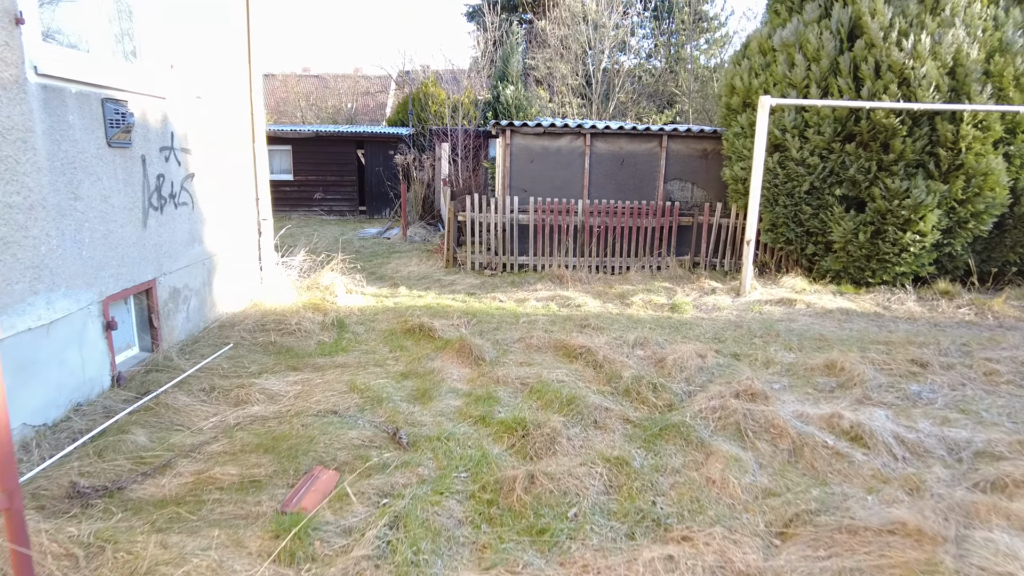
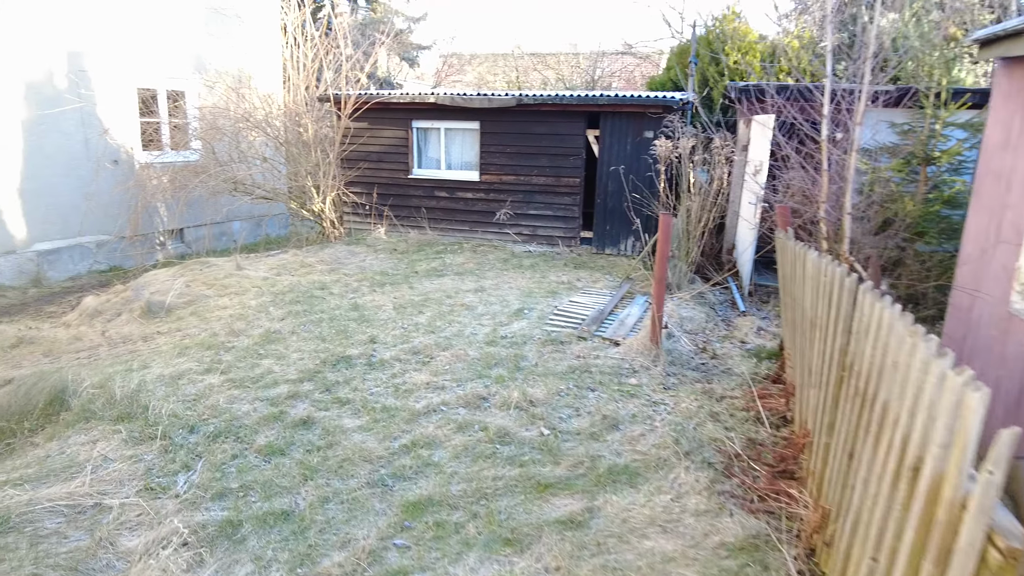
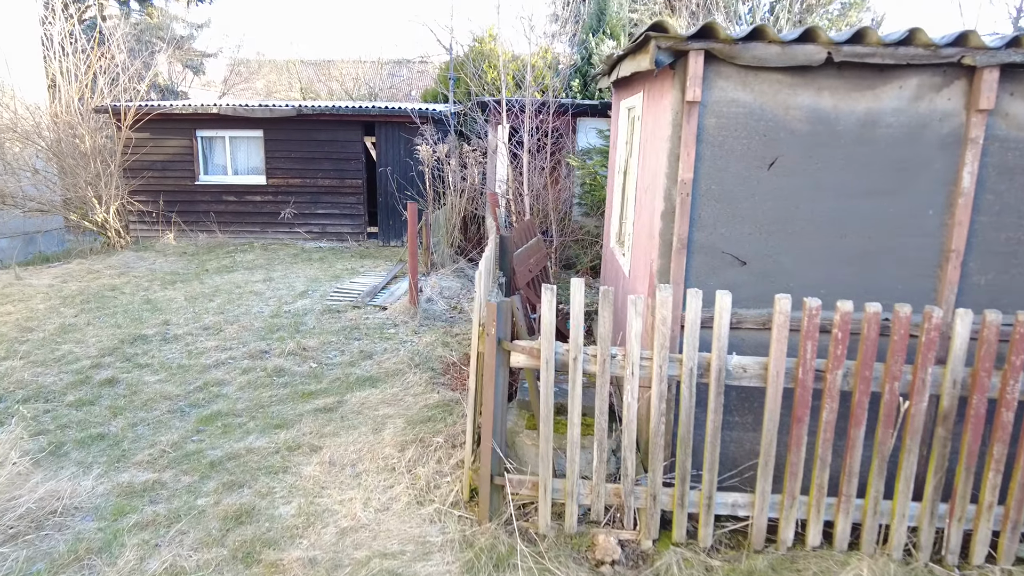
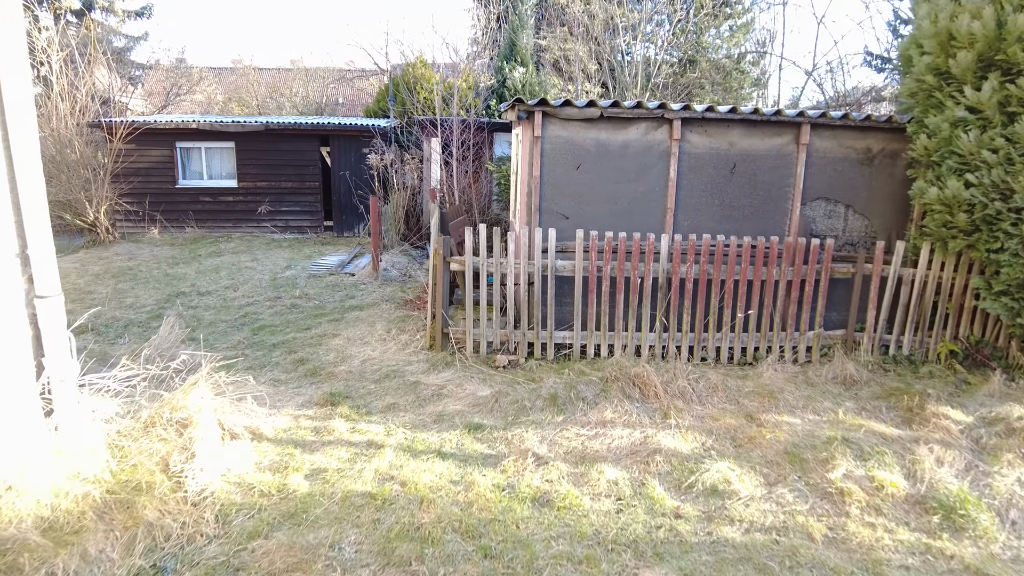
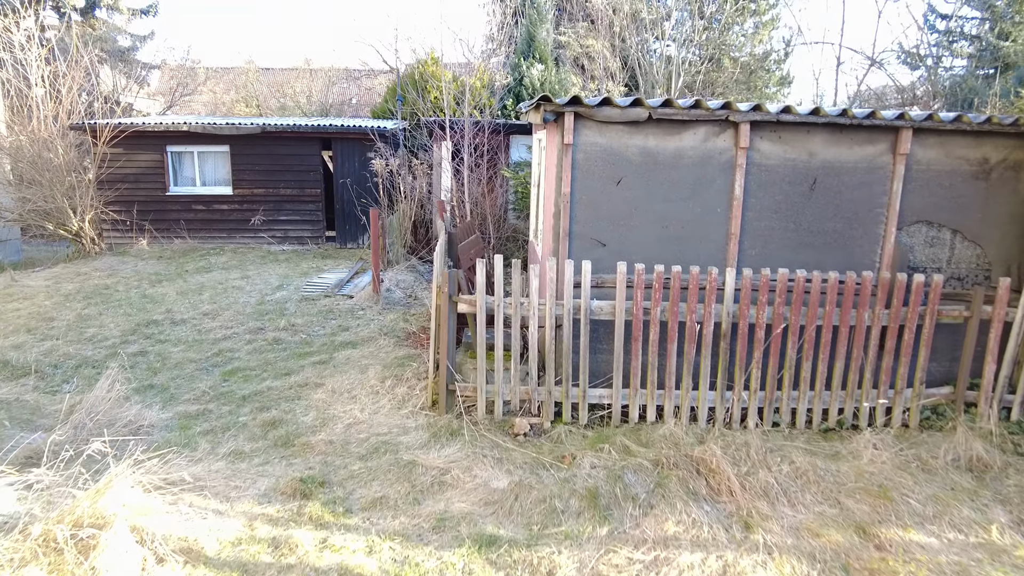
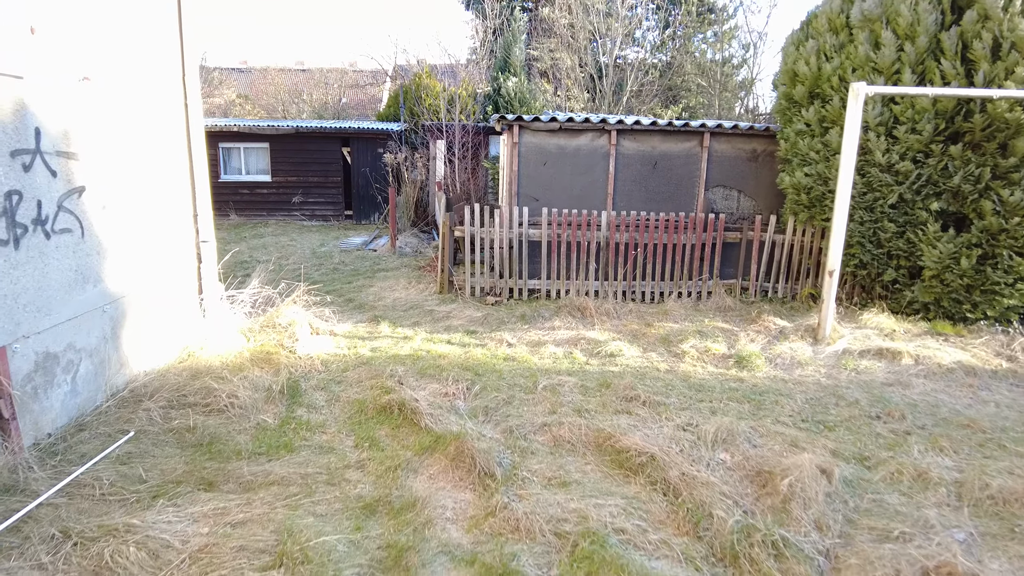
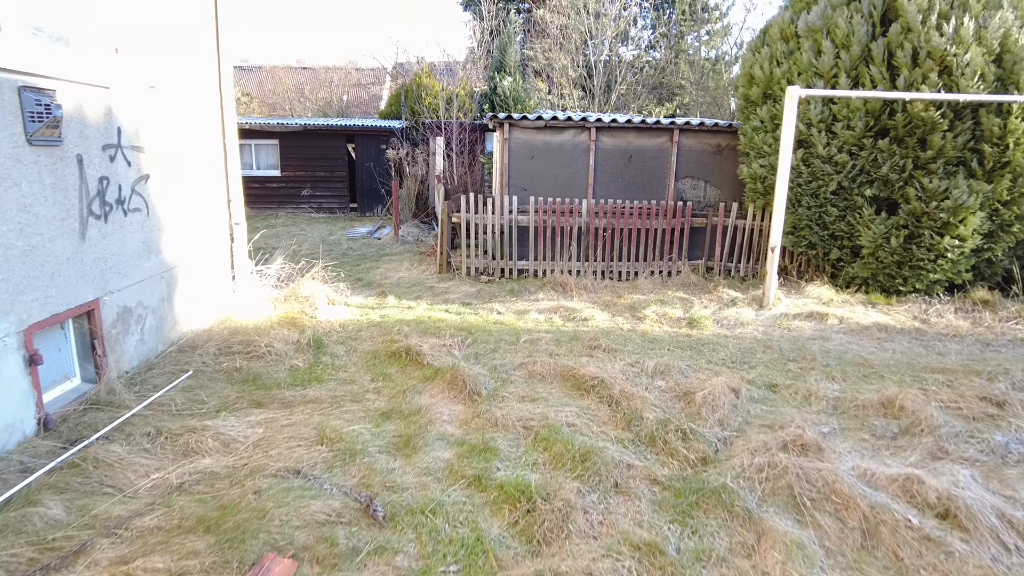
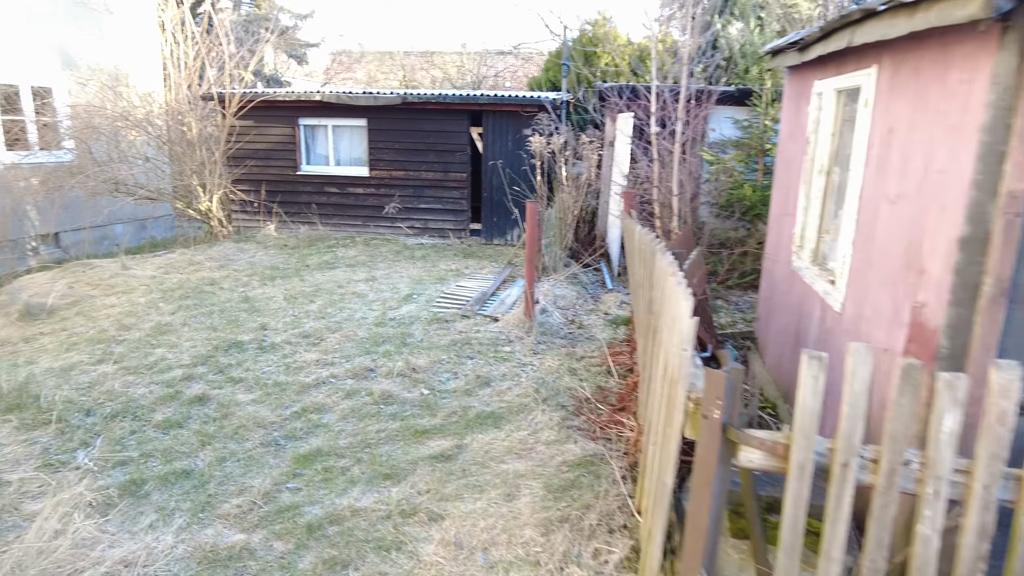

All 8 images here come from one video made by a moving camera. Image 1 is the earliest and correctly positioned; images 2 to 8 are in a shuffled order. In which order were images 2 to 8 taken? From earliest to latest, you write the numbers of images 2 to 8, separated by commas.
7, 6, 4, 5, 3, 8, 2
